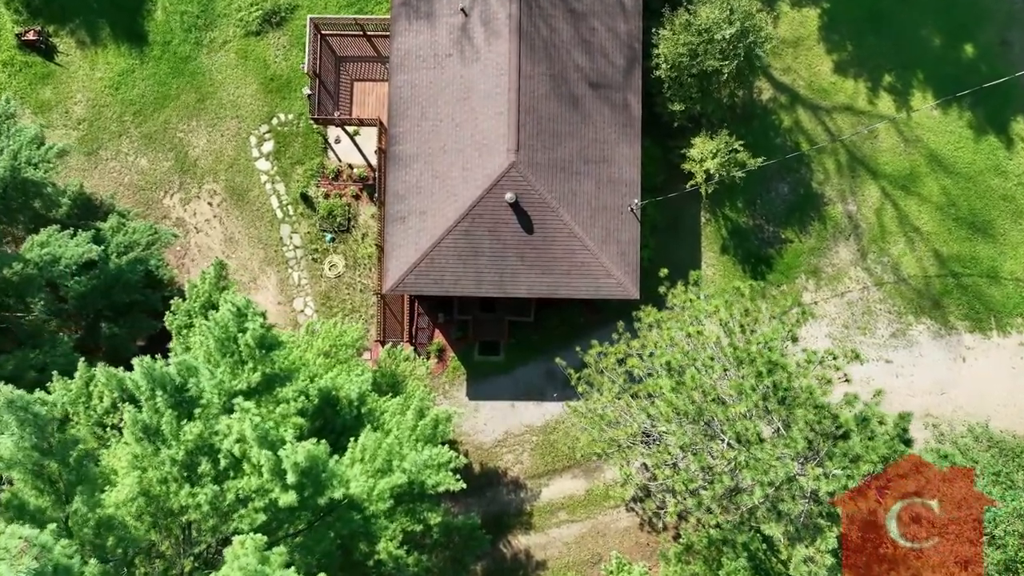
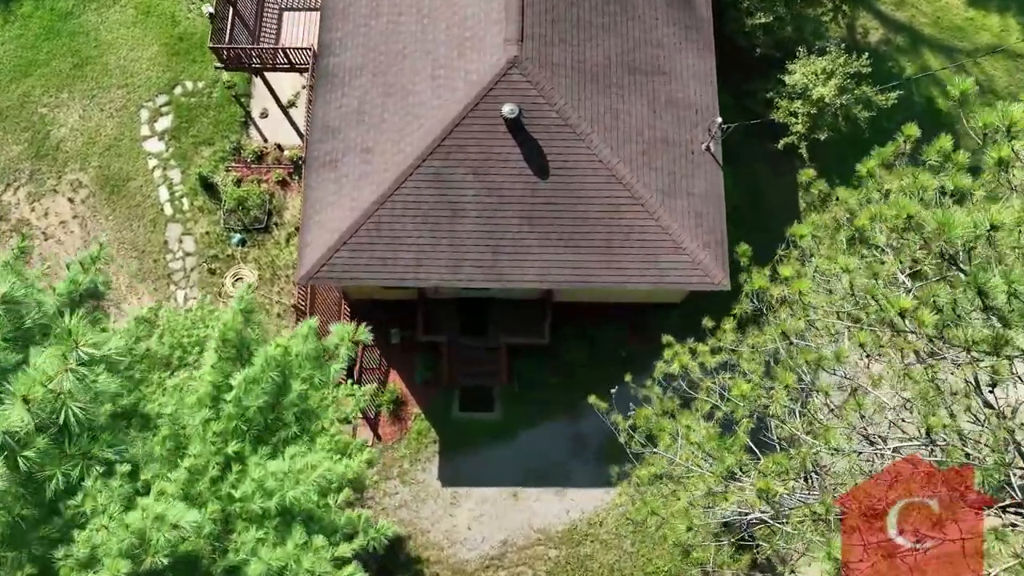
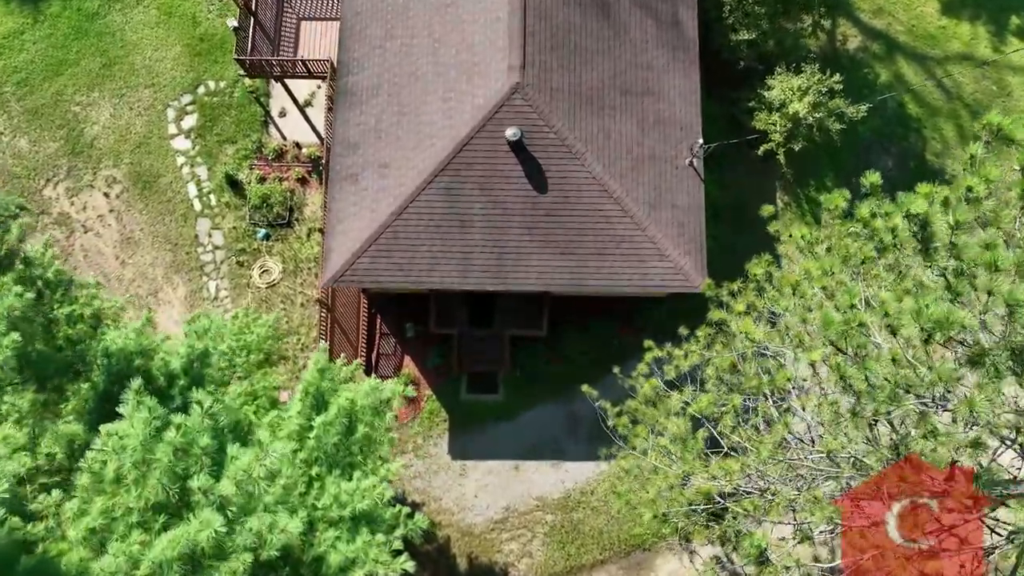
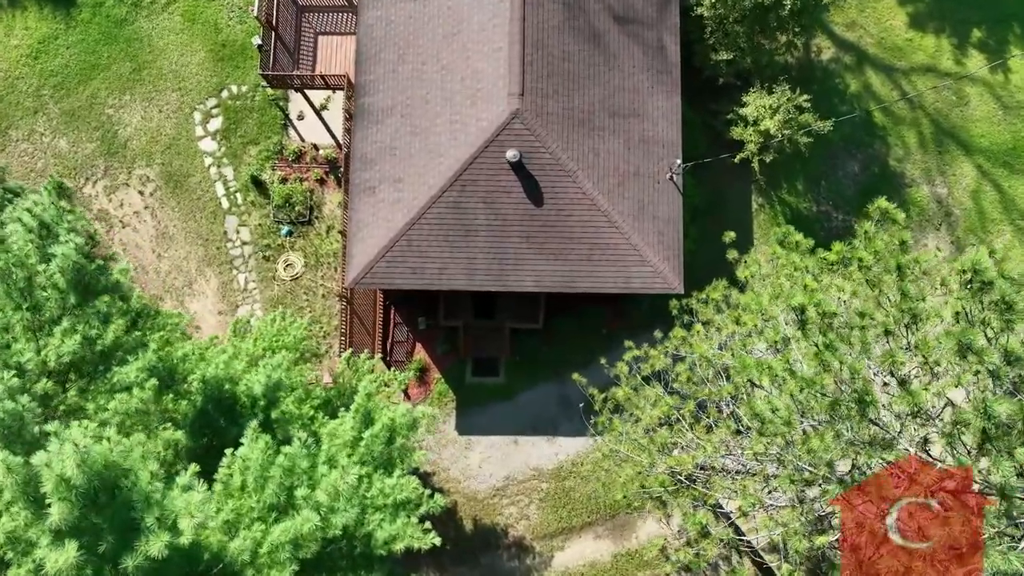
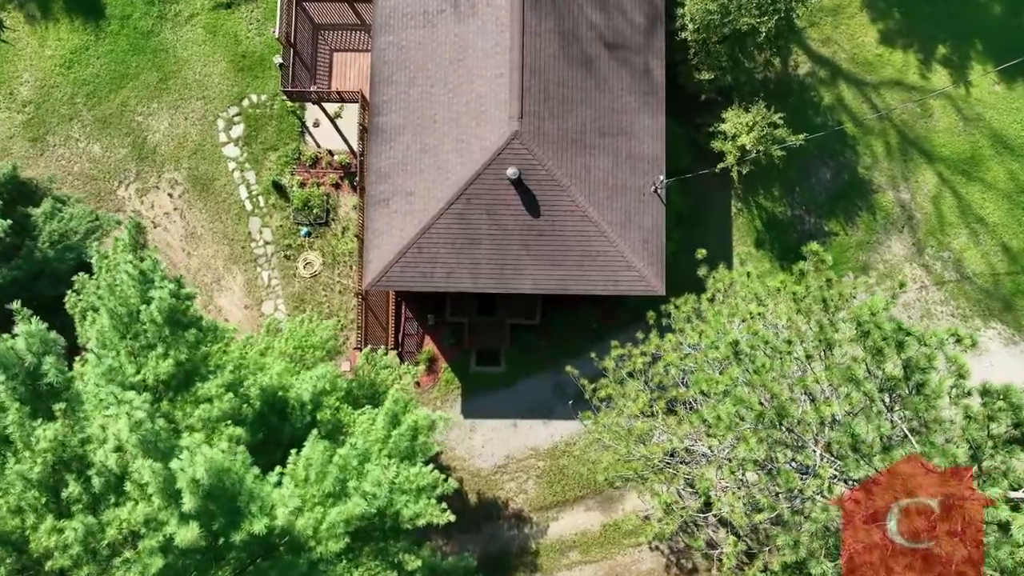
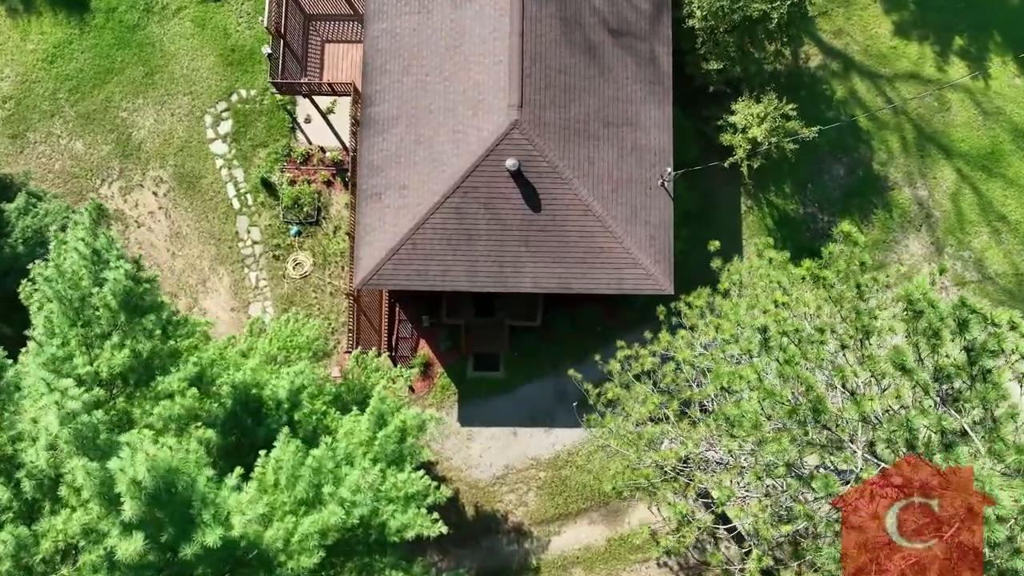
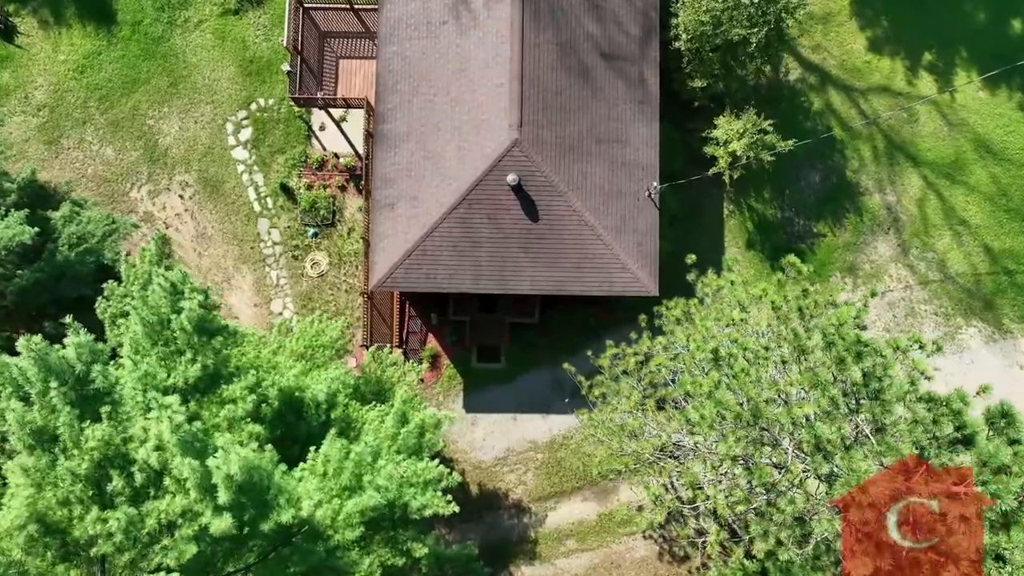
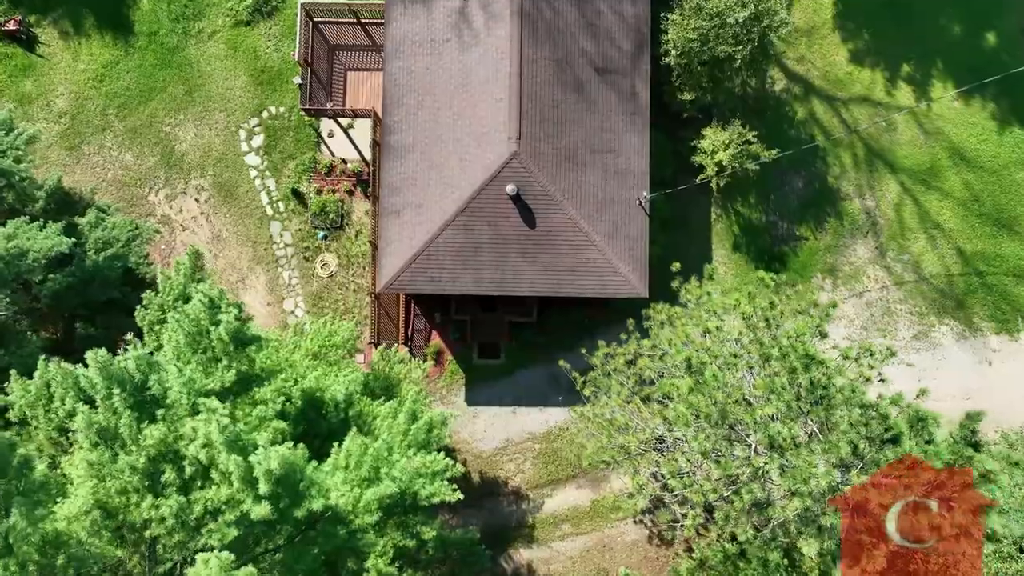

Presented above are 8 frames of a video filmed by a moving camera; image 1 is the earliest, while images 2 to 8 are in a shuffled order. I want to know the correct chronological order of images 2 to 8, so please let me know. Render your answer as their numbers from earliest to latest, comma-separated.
8, 7, 5, 6, 4, 3, 2
